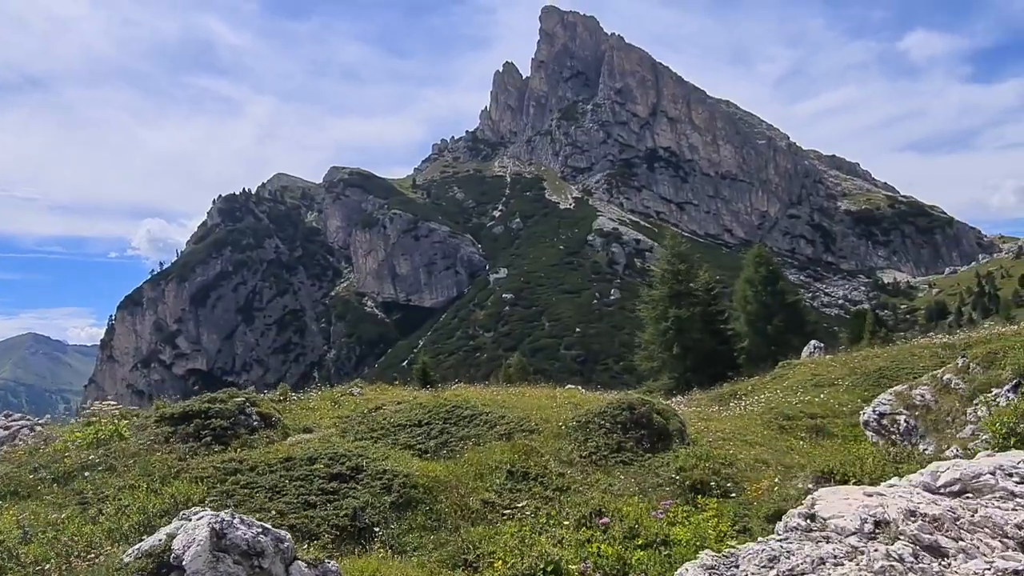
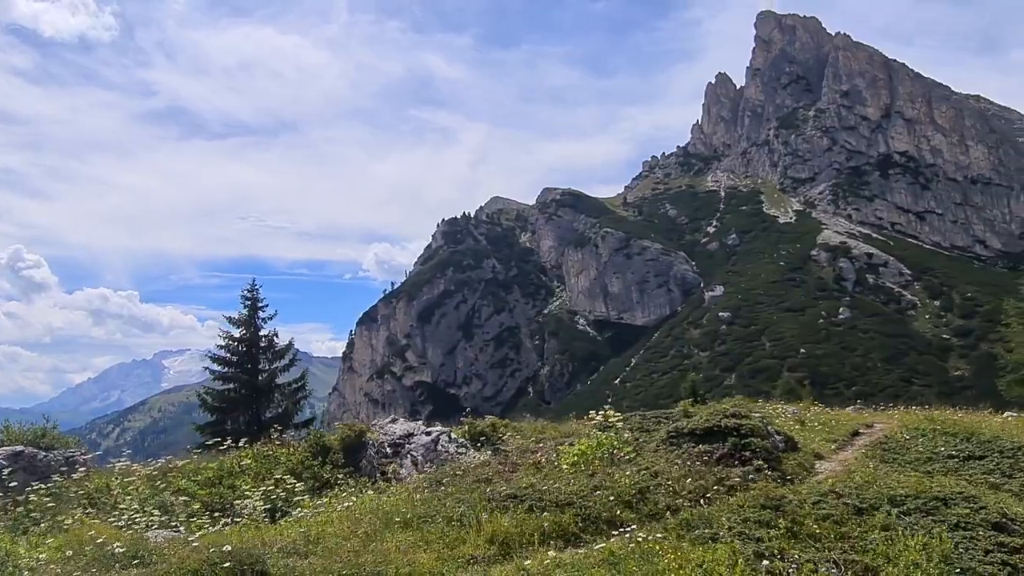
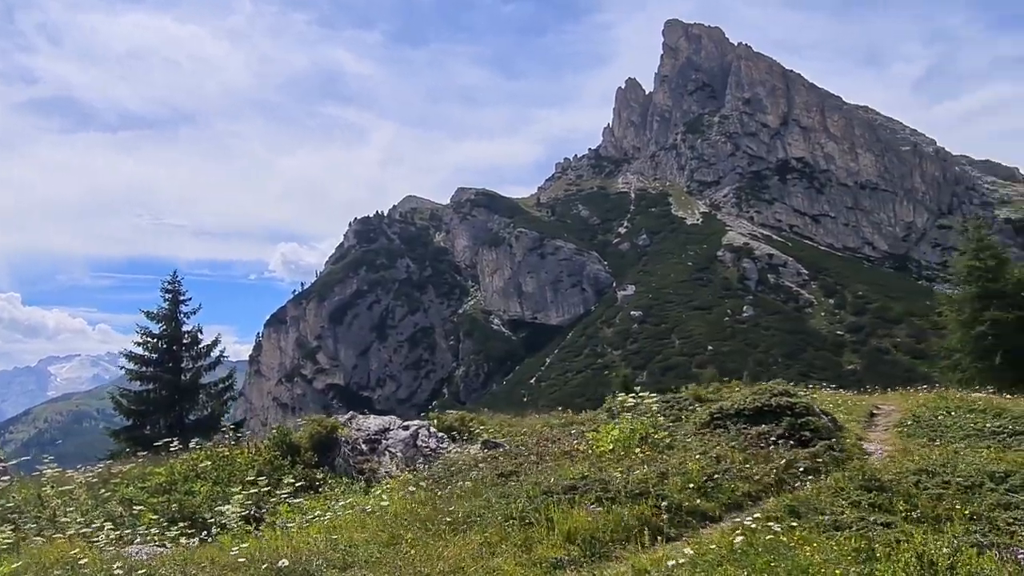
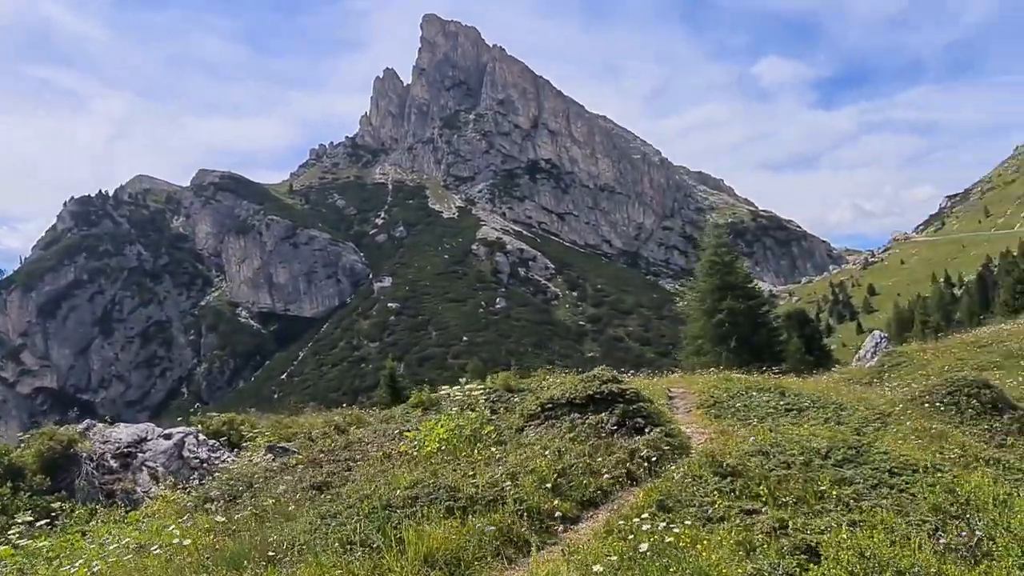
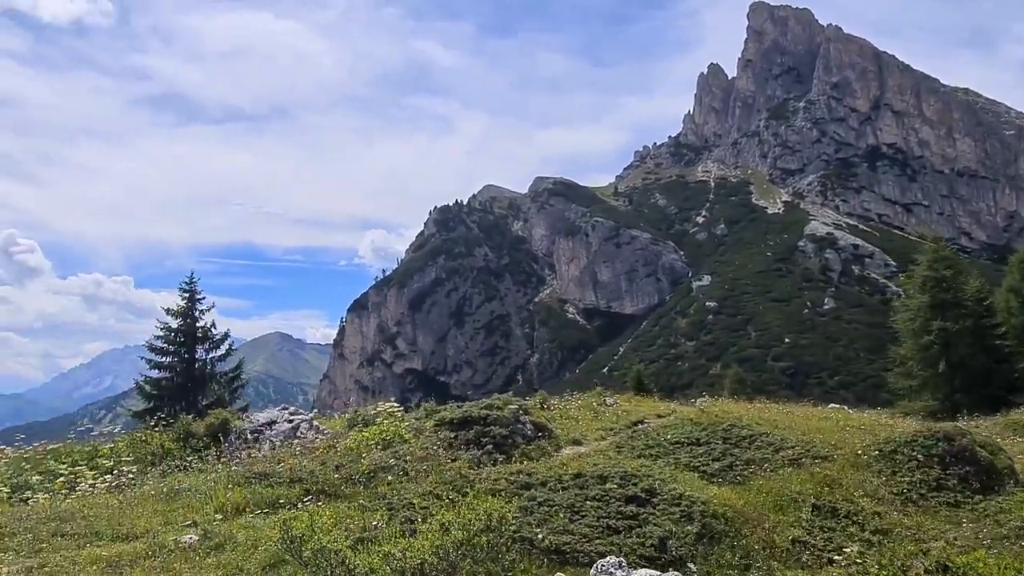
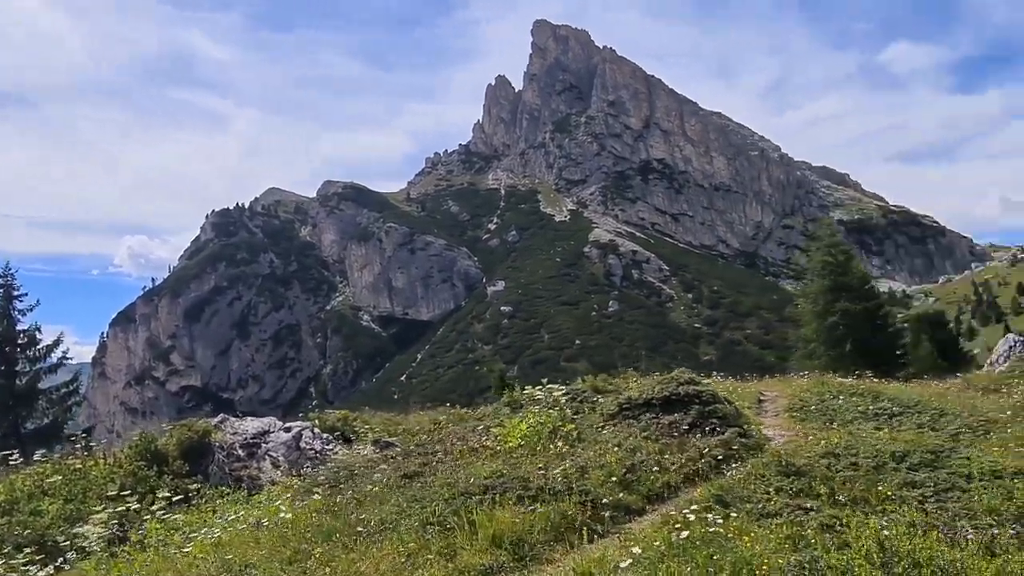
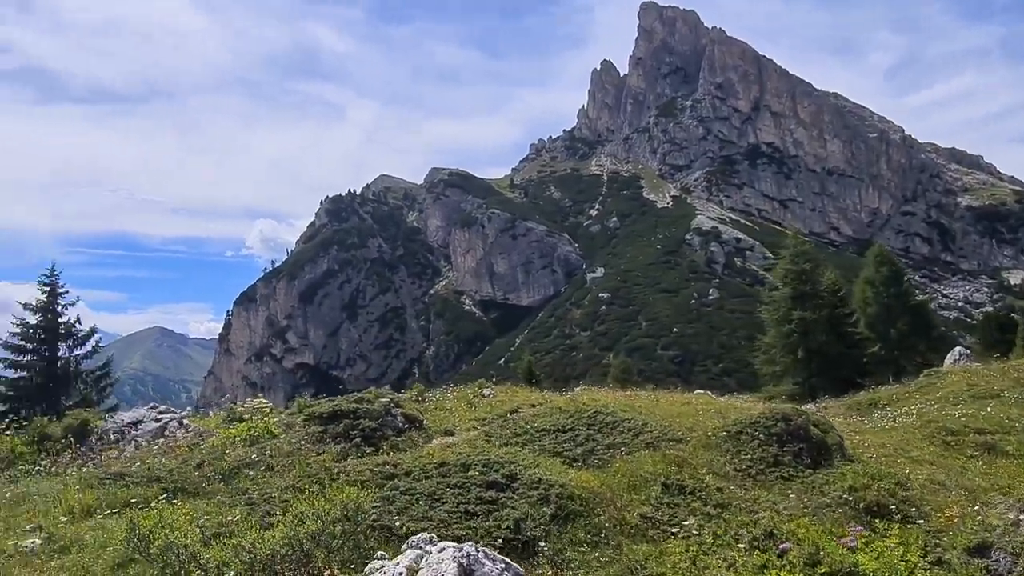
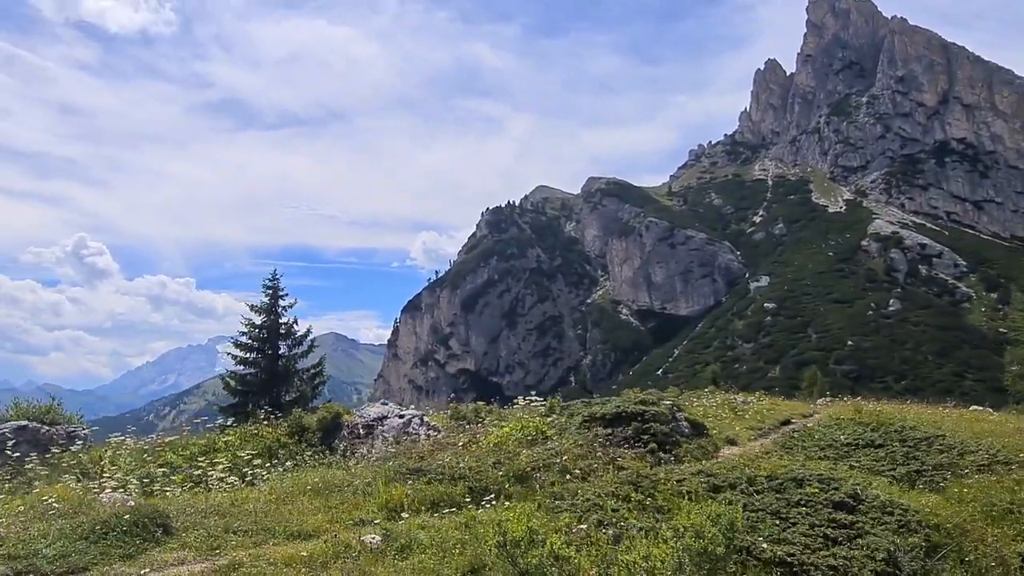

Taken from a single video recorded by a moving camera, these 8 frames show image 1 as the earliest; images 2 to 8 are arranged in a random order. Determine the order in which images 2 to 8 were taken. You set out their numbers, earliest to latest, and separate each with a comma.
7, 5, 8, 2, 3, 6, 4
